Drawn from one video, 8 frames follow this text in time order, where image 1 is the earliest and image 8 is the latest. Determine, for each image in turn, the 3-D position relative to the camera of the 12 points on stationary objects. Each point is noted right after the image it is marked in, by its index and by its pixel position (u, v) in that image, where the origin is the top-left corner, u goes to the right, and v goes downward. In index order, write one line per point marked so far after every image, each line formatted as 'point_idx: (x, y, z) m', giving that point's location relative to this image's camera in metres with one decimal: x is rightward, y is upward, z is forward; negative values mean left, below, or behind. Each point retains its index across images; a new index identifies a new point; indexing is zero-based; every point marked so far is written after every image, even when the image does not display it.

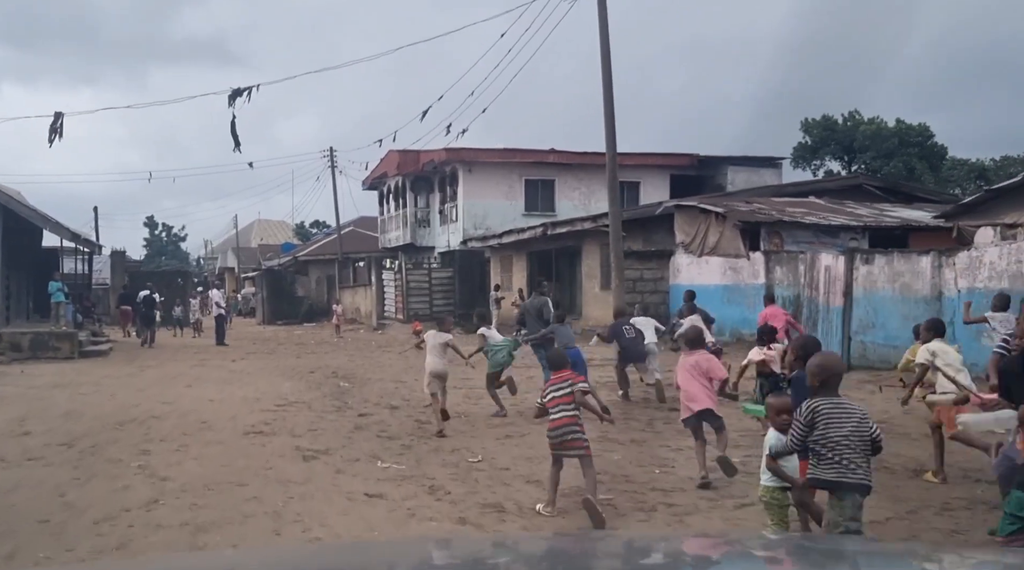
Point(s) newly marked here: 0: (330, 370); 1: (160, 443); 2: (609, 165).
0: (-3.1, -1.5, +18.6) m
1: (-3.1, -1.4, +9.5) m
2: (+1.6, +2.0, +17.7) m
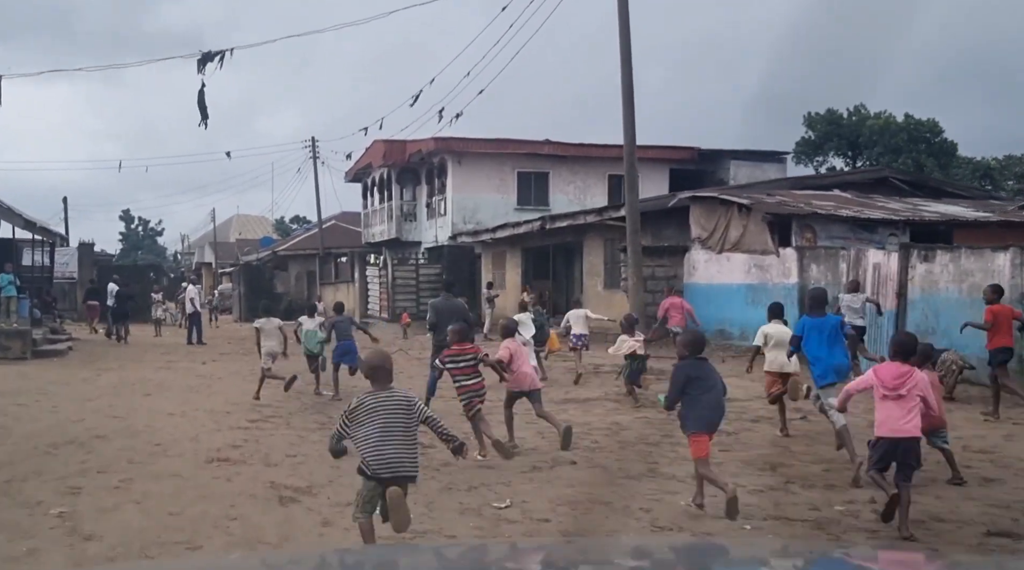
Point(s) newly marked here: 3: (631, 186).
0: (-3.1, -1.5, +16.6) m
1: (-2.9, -1.3, +7.5) m
2: (+1.7, +2.0, +15.8) m
3: (+1.8, +1.5, +15.9) m
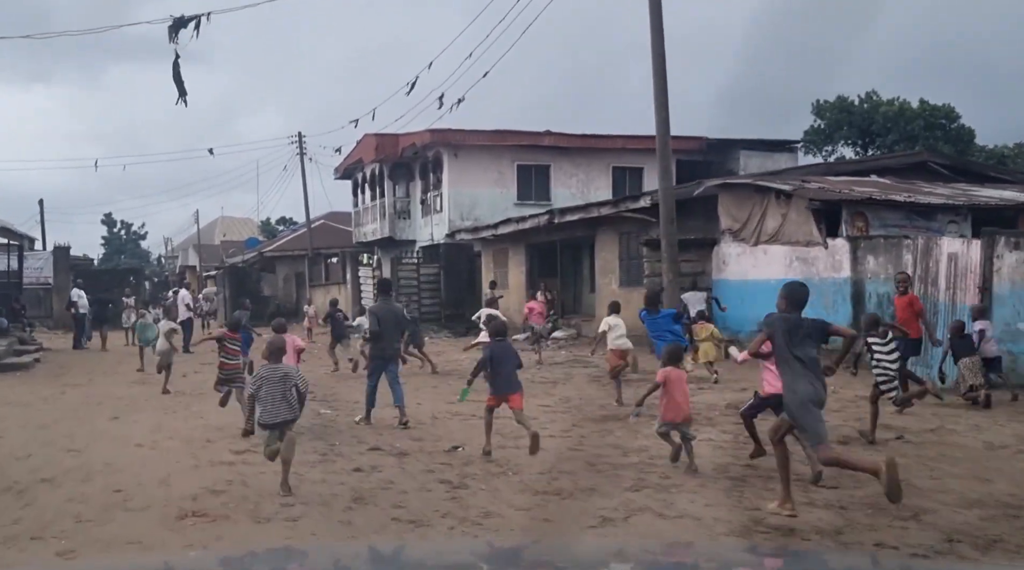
0: (-2.8, -1.5, +14.7) m
1: (-2.5, -1.4, +5.6) m
2: (+1.9, +2.1, +14.0) m
3: (+2.0, +1.5, +14.0) m
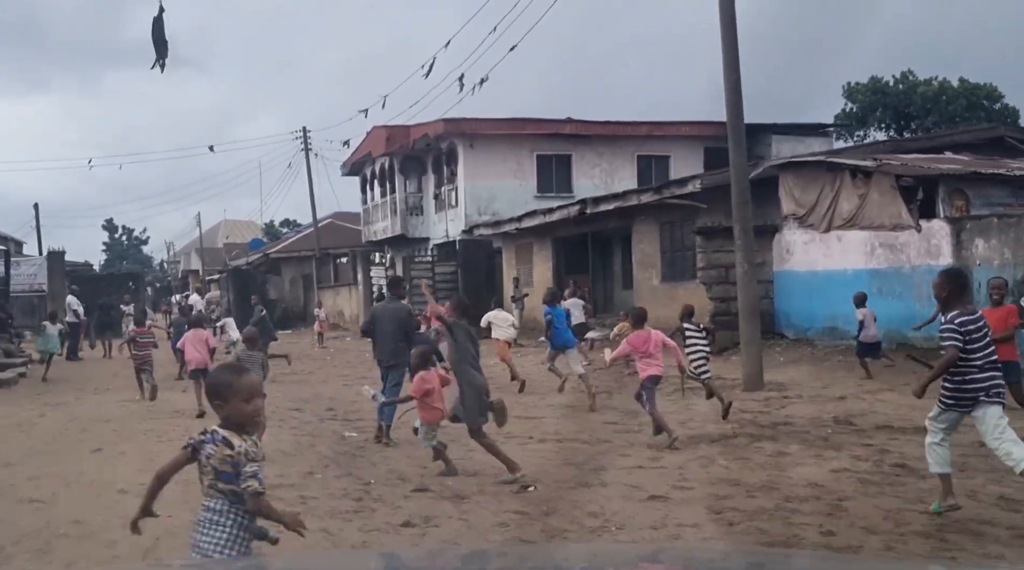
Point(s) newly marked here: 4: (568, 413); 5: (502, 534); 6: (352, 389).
0: (-2.2, -1.5, +12.7) m
1: (-2.0, -1.4, +3.6) m
2: (+2.5, +2.2, +12.0) m
3: (+2.5, +1.6, +12.0) m
4: (+0.6, -1.4, +11.9) m
5: (-0.1, -1.4, +6.0) m
6: (-2.4, -1.5, +15.9) m
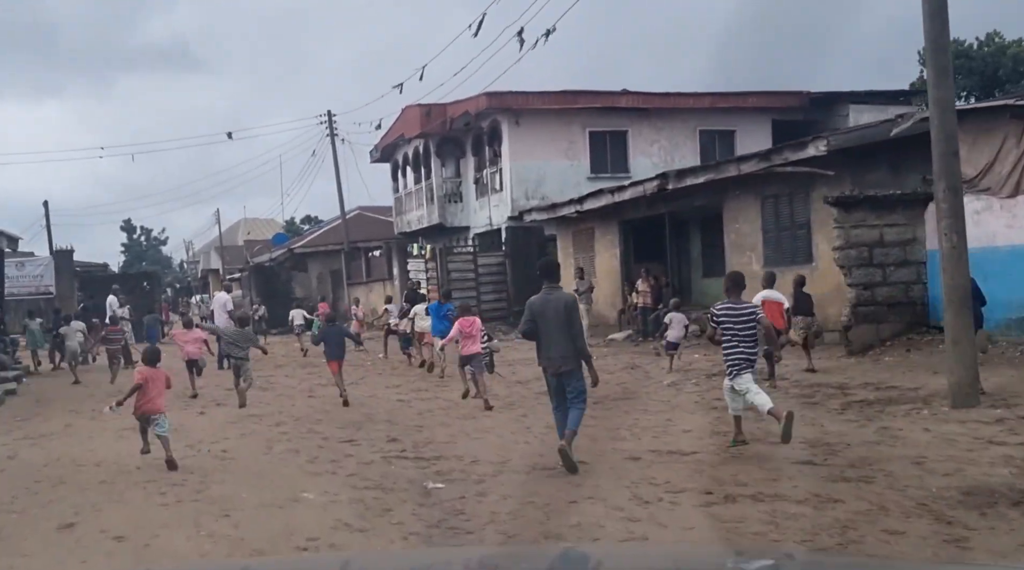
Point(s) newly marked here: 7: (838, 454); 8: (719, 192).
0: (-1.1, -1.4, +9.6) m
1: (-1.0, -1.3, +0.5) m
2: (+3.5, +2.3, +8.7) m
3: (+3.6, +1.8, +8.8) m
4: (+1.7, -1.3, +8.7) m
5: (+0.9, -1.3, +2.8) m
6: (-1.2, -1.5, +12.8) m
7: (+2.3, -1.2, +7.6) m
8: (+3.6, +1.6, +18.5) m
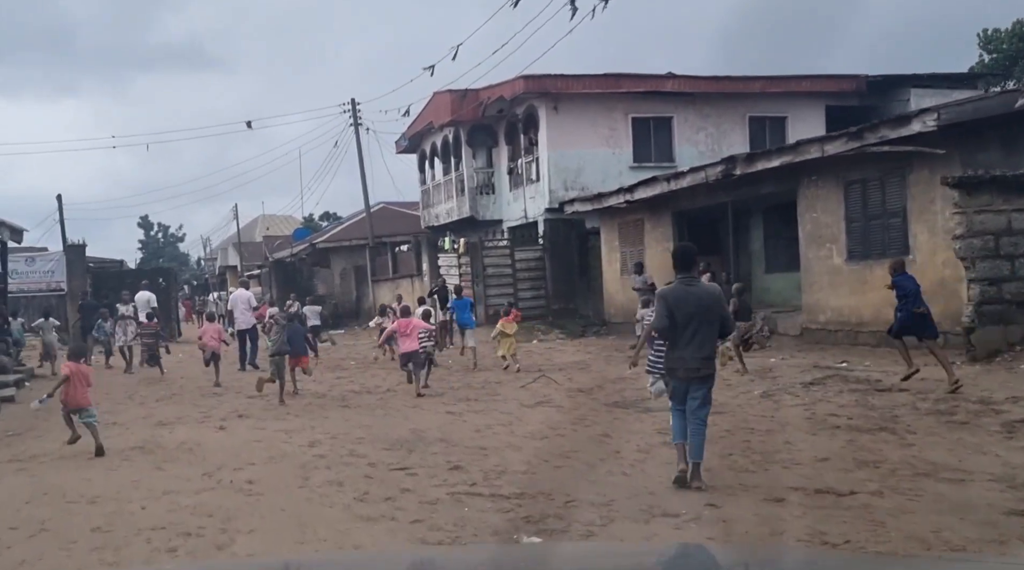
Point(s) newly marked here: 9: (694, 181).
0: (-0.4, -1.4, +7.8) m
1: (-0.5, -1.3, -1.3) m
2: (+4.2, +2.4, +6.8) m
3: (+4.2, +1.8, +6.9) m
4: (+2.4, -1.2, +6.8) m
5: (+1.5, -1.3, +0.9) m
6: (-0.5, -1.4, +11.0) m
7: (+3.0, -1.2, +5.8) m
8: (+4.4, +1.7, +16.7) m
9: (+3.2, +1.8, +18.9) m
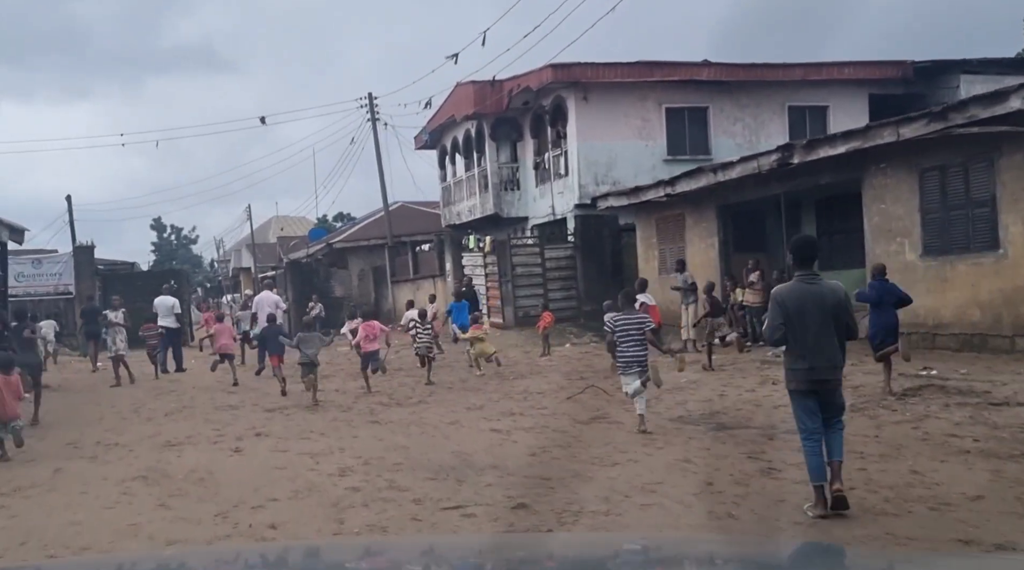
0: (+0.1, -1.4, +6.4) m
1: (-0.1, -1.3, -2.7) m
2: (+4.6, +2.4, +5.4) m
3: (+4.7, +1.9, +5.5) m
4: (+2.8, -1.2, +5.4) m
5: (+1.9, -1.2, -0.5) m
6: (0.0, -1.4, +9.6) m
7: (+3.4, -1.2, +4.4) m
8: (+5.0, +1.7, +15.2) m
9: (+3.8, +1.9, +17.5) m
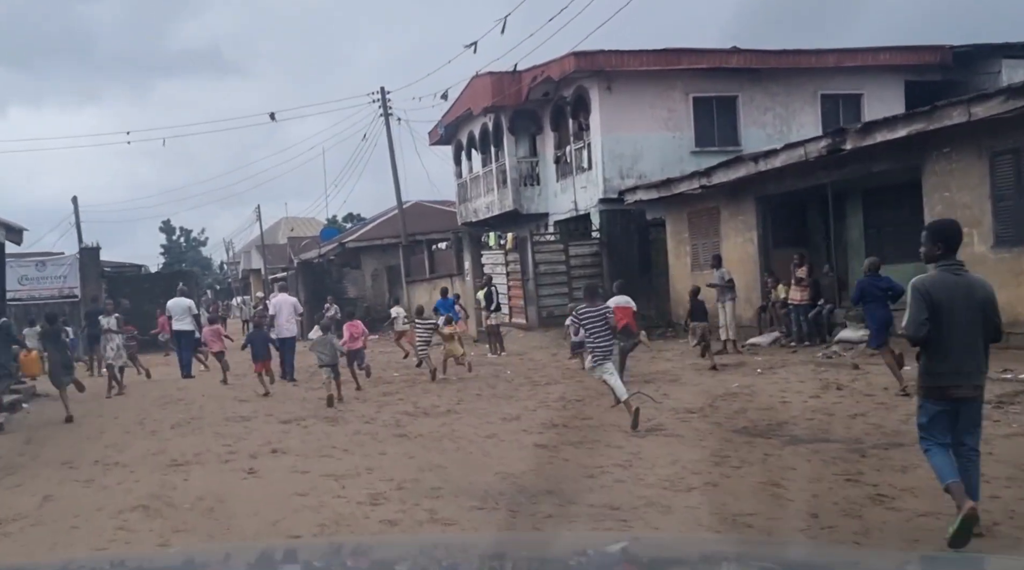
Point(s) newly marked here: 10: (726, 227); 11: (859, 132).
0: (+0.4, -1.3, +5.3) m
1: (+0.2, -1.3, -3.8) m
2: (+4.9, +2.5, +4.2) m
3: (+5.0, +1.9, +4.3) m
4: (+3.2, -1.2, +4.2) m
5: (+2.2, -1.2, -1.6) m
6: (+0.4, -1.4, +8.4) m
7: (+3.8, -1.1, +3.2) m
8: (+5.4, +1.8, +14.0) m
9: (+4.3, +1.9, +16.3) m
10: (+3.9, +1.1, +19.5) m
11: (+4.7, +2.1, +14.5) m
